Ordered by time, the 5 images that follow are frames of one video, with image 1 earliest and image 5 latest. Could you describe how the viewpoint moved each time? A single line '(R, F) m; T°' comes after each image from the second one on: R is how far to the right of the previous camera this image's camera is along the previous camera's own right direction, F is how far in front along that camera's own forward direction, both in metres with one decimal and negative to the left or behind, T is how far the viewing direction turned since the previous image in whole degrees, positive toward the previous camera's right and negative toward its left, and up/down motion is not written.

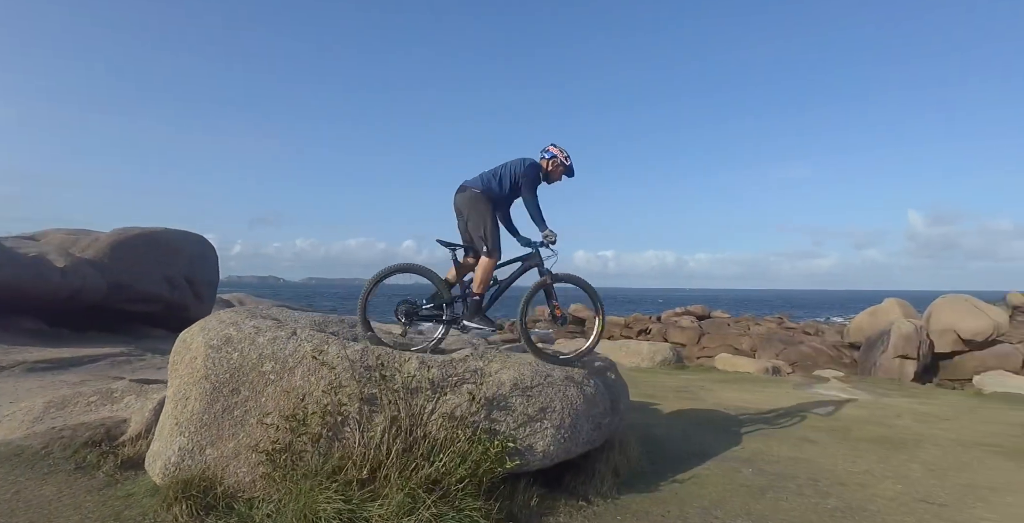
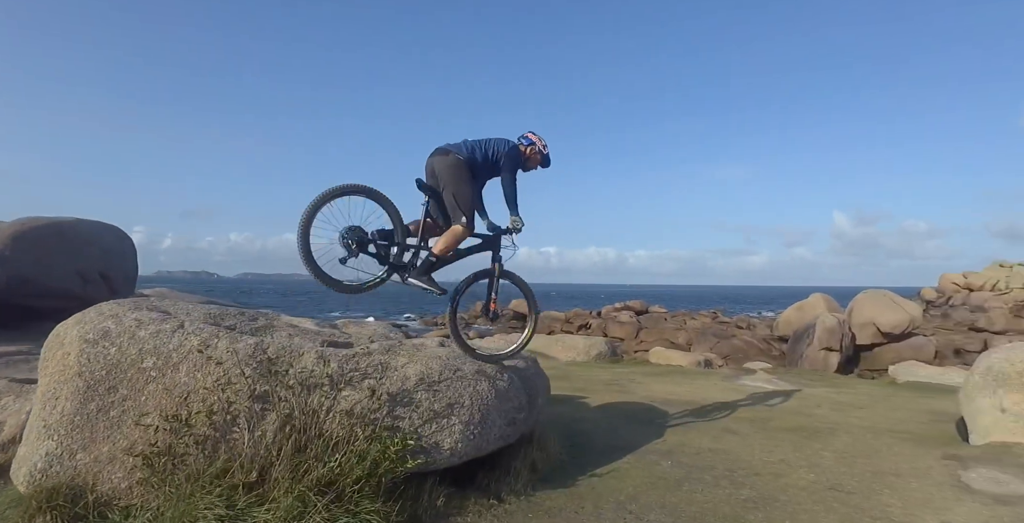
(+0.5, +0.4) m; +5°
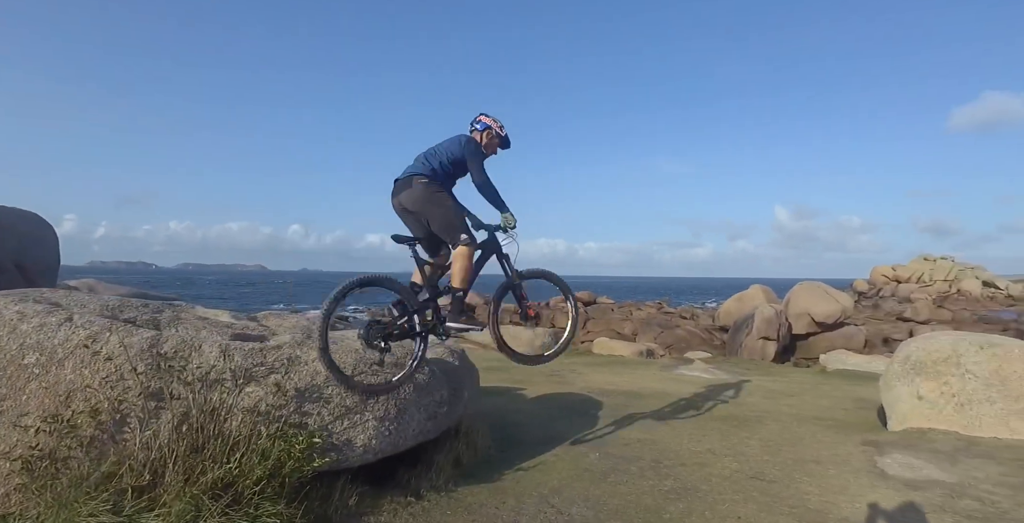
(+0.4, +0.3) m; +4°
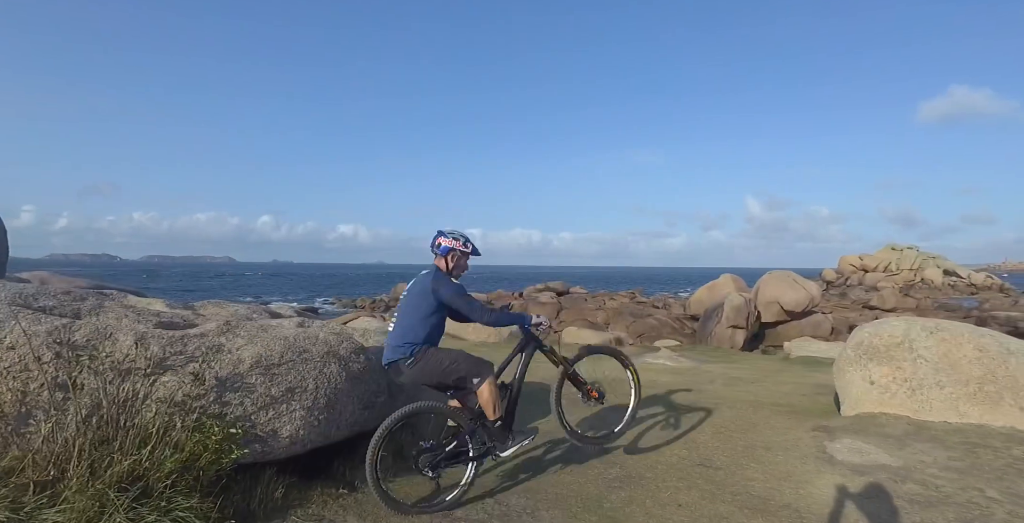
(+0.4, +0.3) m; +2°
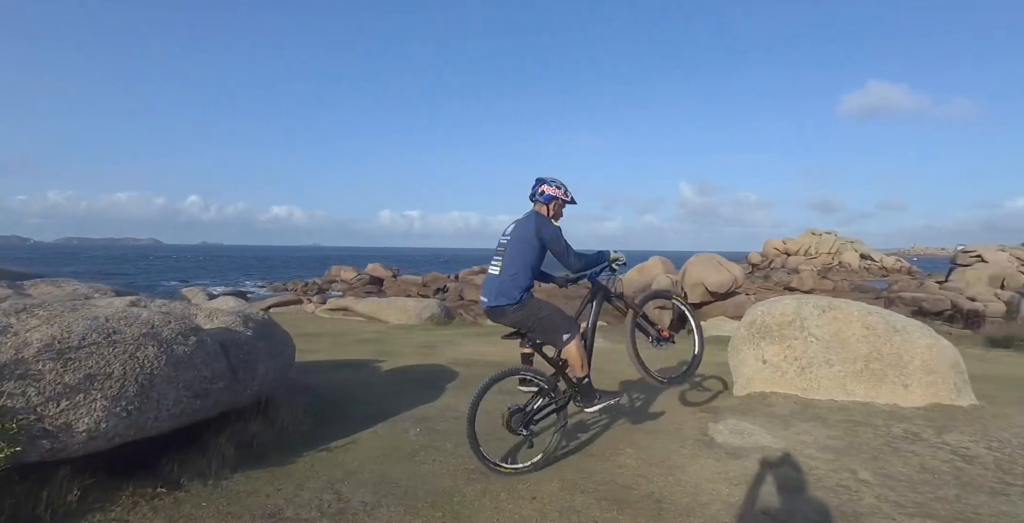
(+0.9, +0.6) m; +5°
